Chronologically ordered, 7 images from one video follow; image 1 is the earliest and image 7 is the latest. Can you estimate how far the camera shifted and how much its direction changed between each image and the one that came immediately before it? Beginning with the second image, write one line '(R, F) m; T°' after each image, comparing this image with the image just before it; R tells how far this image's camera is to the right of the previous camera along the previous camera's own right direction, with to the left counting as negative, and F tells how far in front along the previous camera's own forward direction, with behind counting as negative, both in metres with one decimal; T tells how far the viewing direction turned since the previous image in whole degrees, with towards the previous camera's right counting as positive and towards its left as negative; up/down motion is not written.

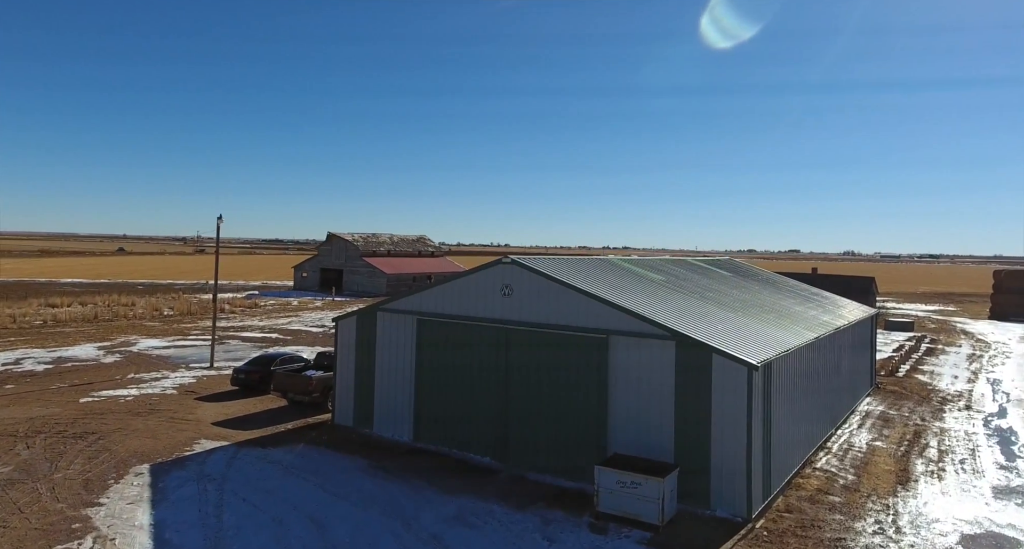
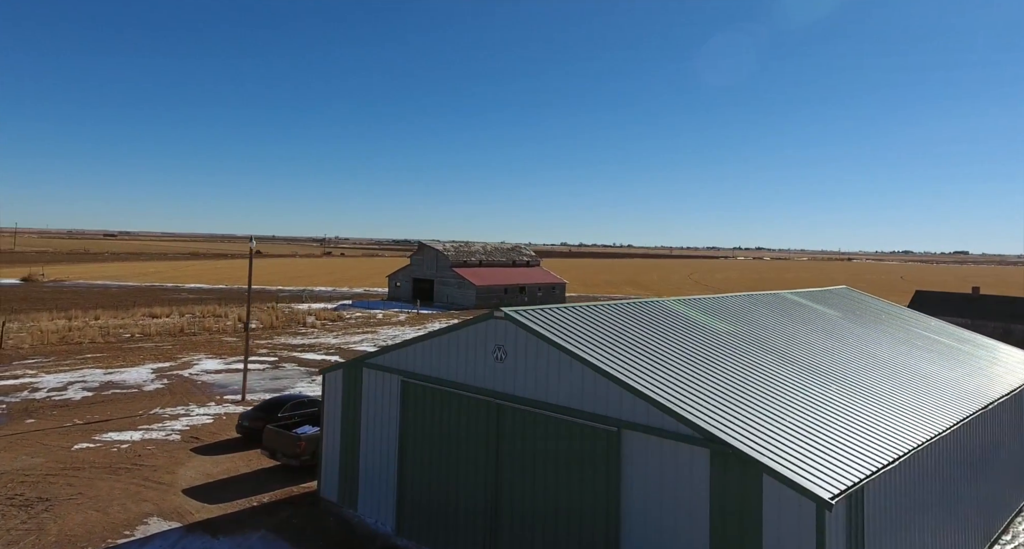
(+1.6, +2.9) m; -10°
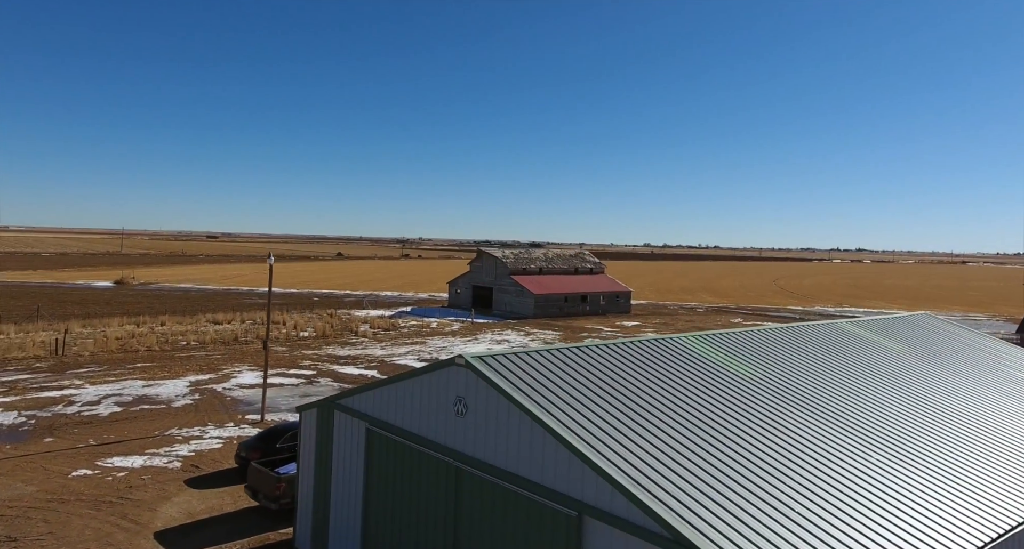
(+1.3, +1.4) m; -7°
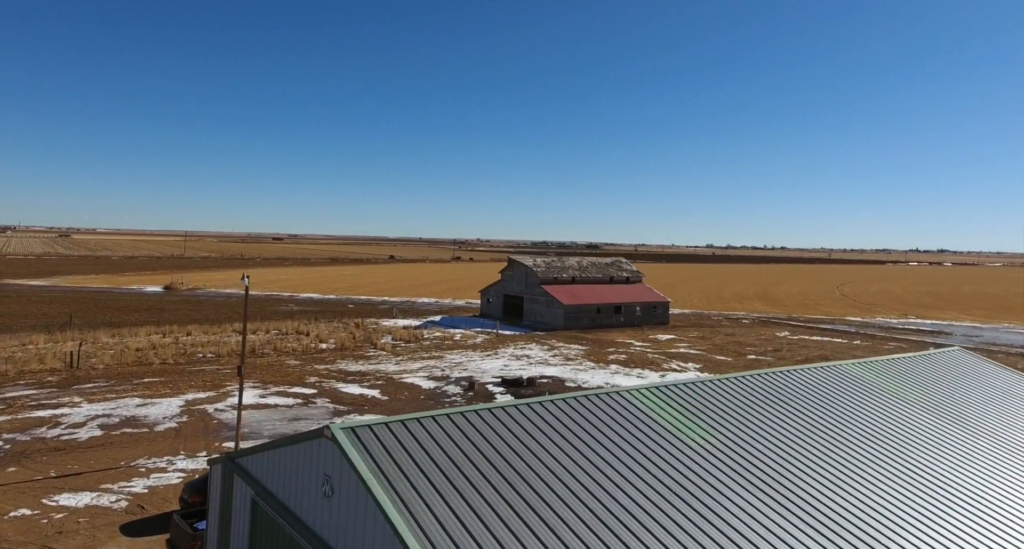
(+1.7, +1.4) m; -5°
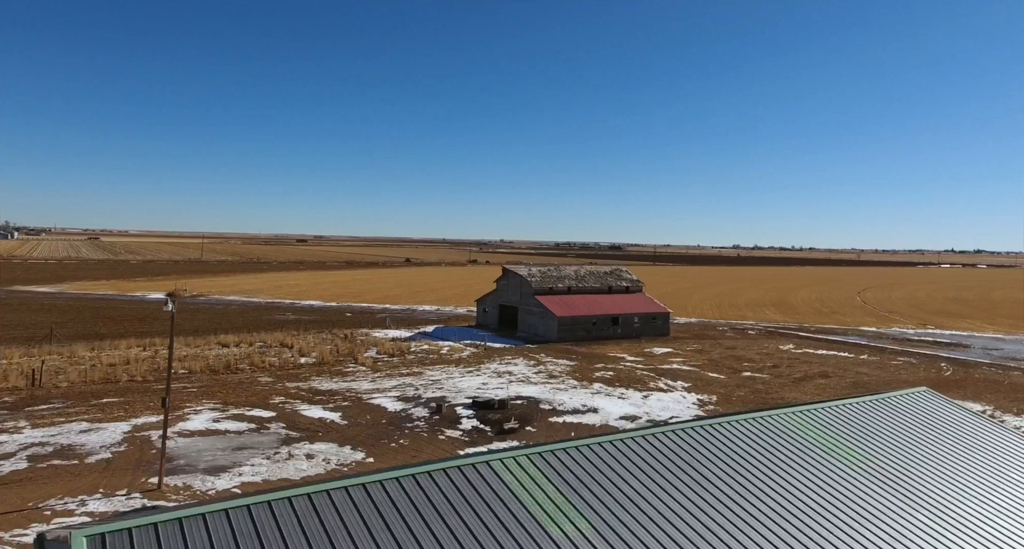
(+1.8, +1.3) m; -2°
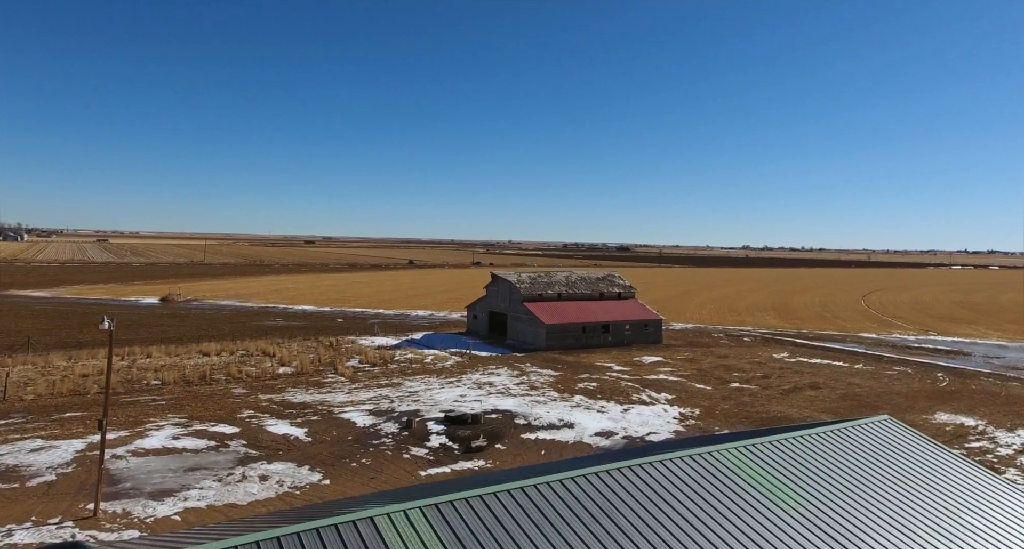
(+1.2, +0.7) m; -1°
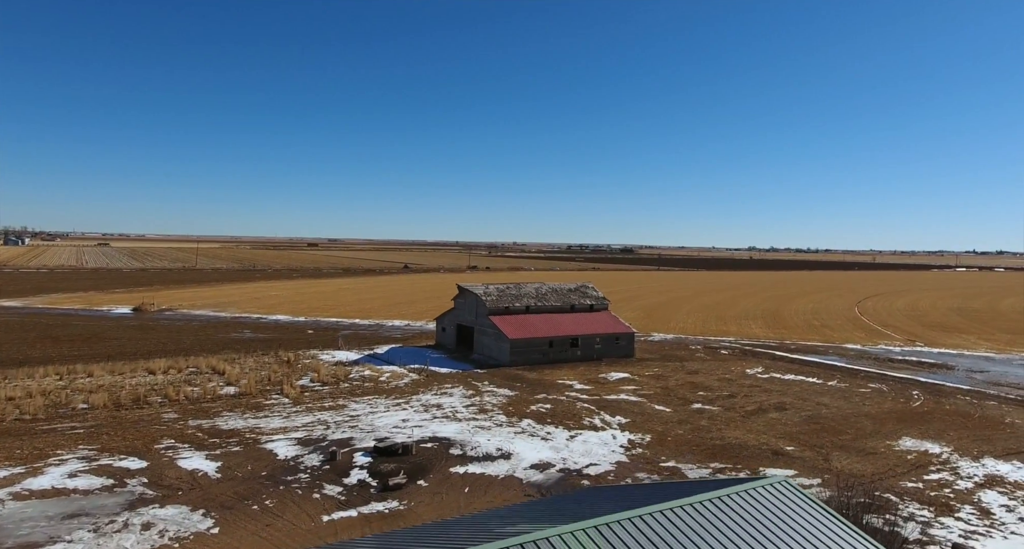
(+2.3, +1.5) m; 0°
